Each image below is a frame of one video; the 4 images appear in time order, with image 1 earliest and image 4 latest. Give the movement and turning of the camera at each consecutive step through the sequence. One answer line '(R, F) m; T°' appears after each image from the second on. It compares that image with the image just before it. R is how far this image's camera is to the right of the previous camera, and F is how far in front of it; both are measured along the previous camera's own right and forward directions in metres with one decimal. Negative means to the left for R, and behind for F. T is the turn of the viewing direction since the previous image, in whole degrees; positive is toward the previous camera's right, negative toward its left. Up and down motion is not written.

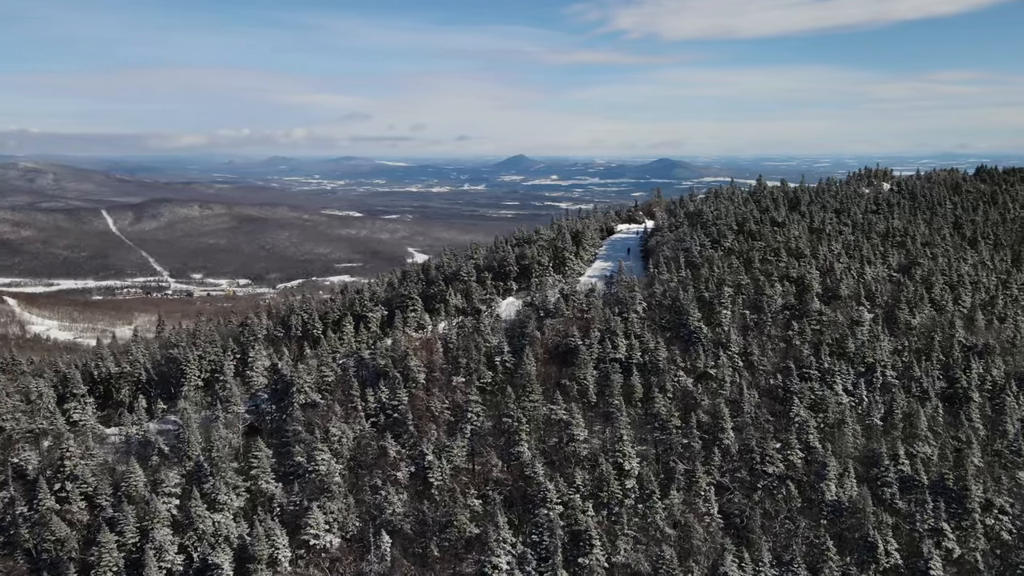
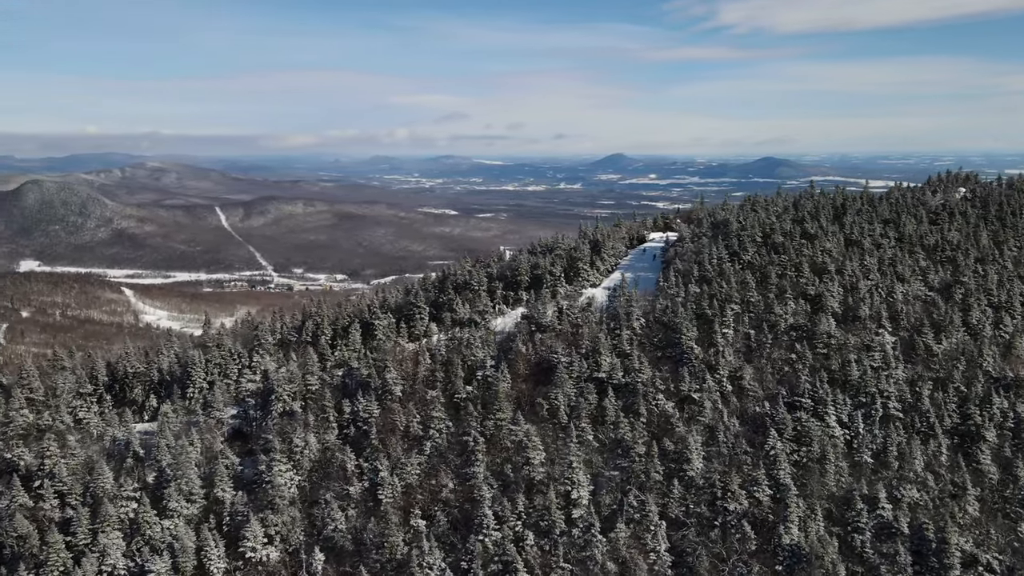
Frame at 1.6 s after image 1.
(+8.2, +1.6) m; -7°
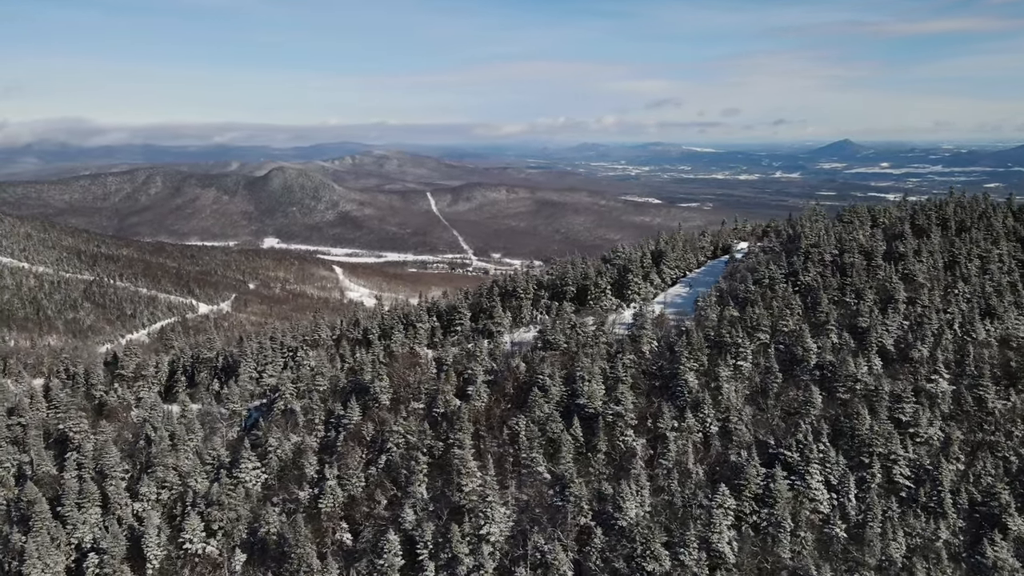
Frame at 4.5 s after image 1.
(+14.9, +3.5) m; -15°
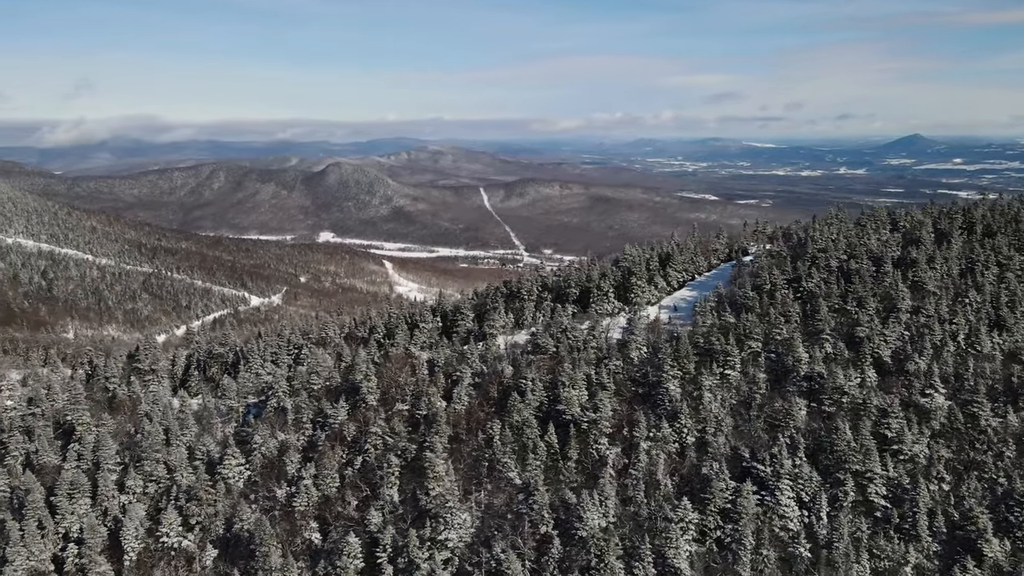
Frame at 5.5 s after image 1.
(+4.9, +0.4) m; -4°
